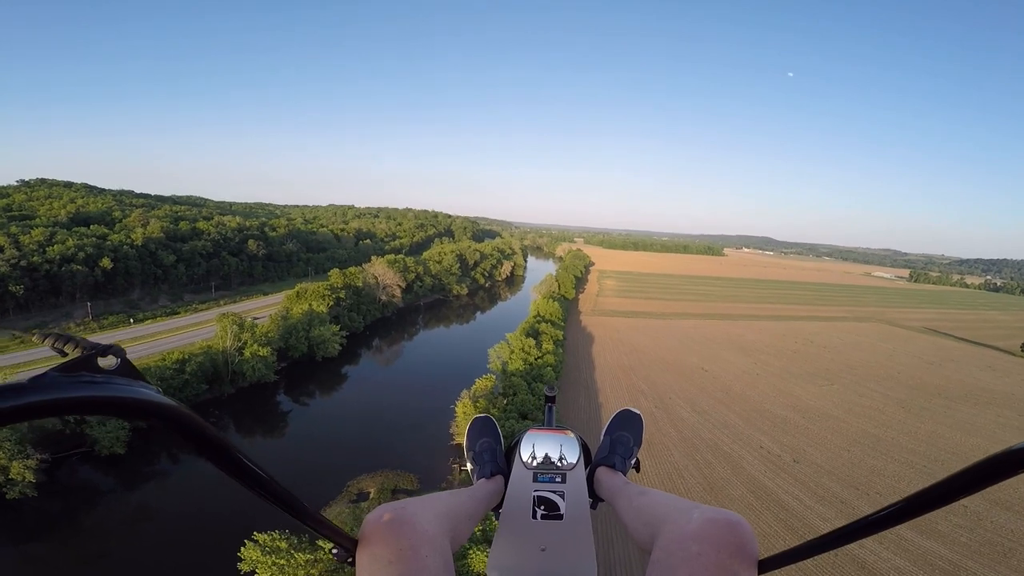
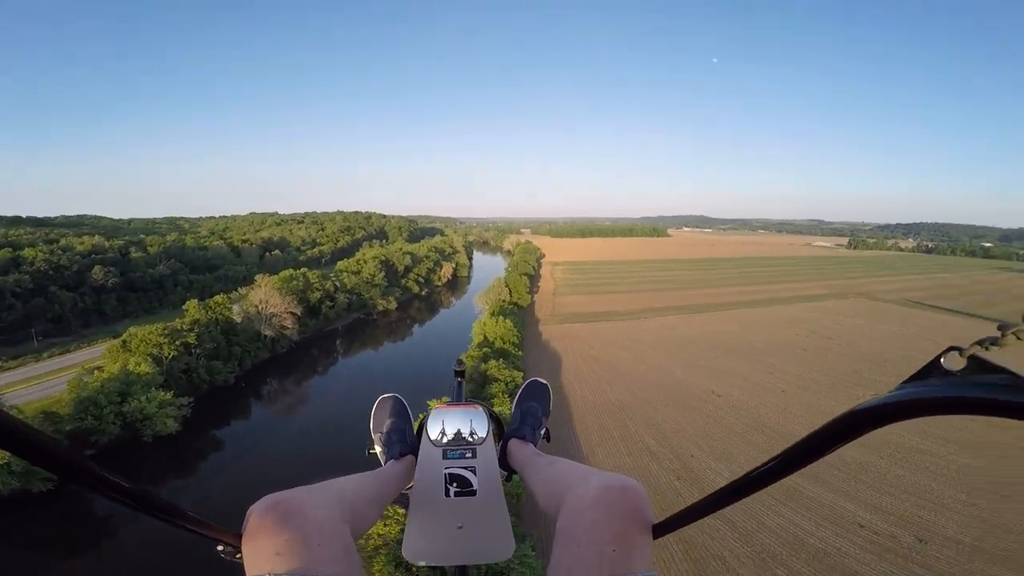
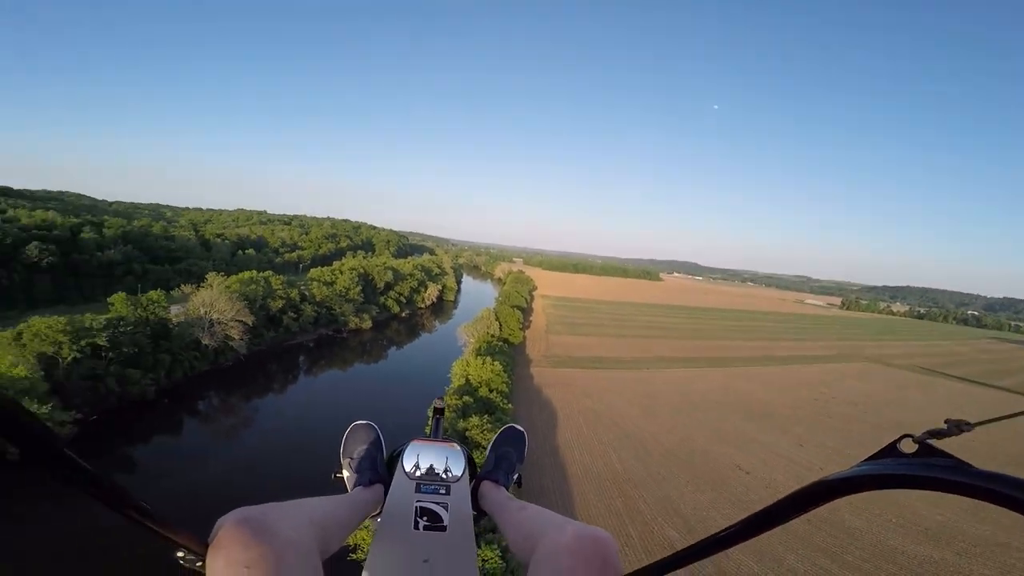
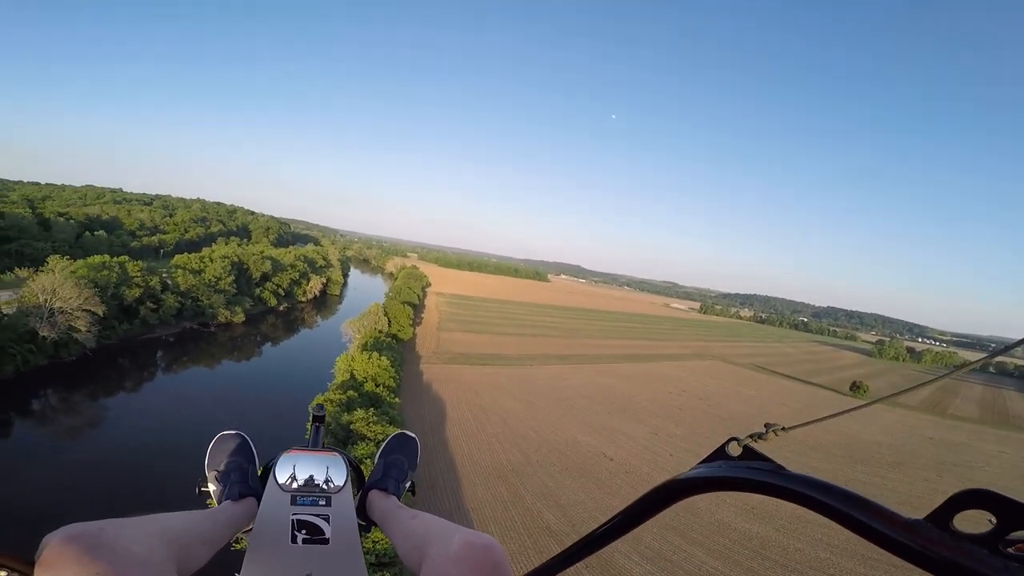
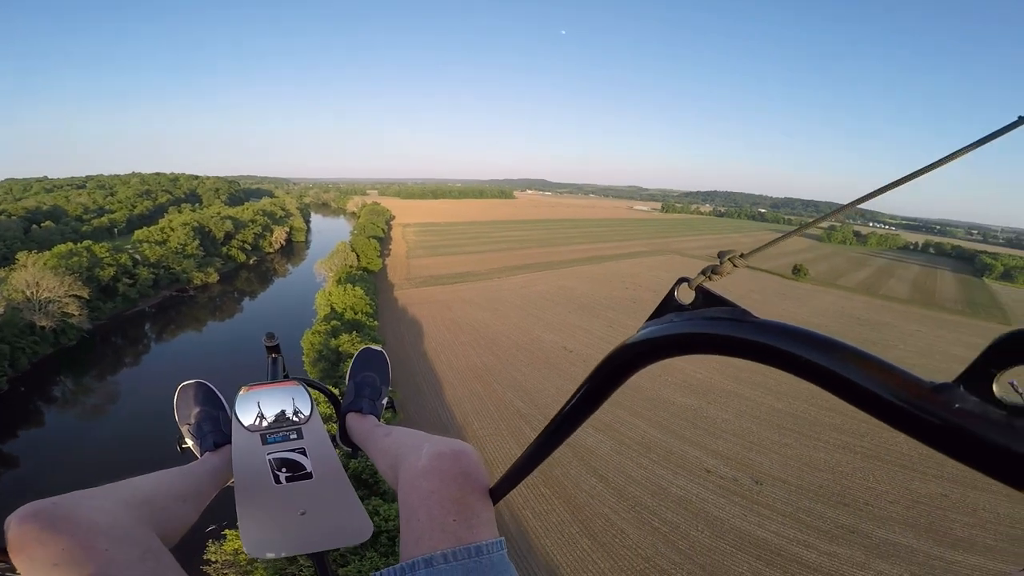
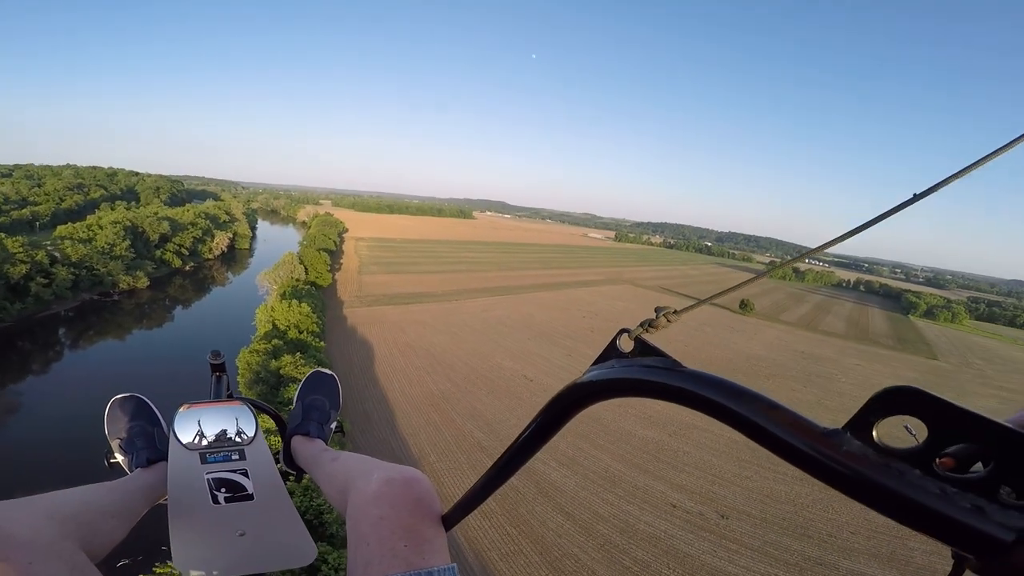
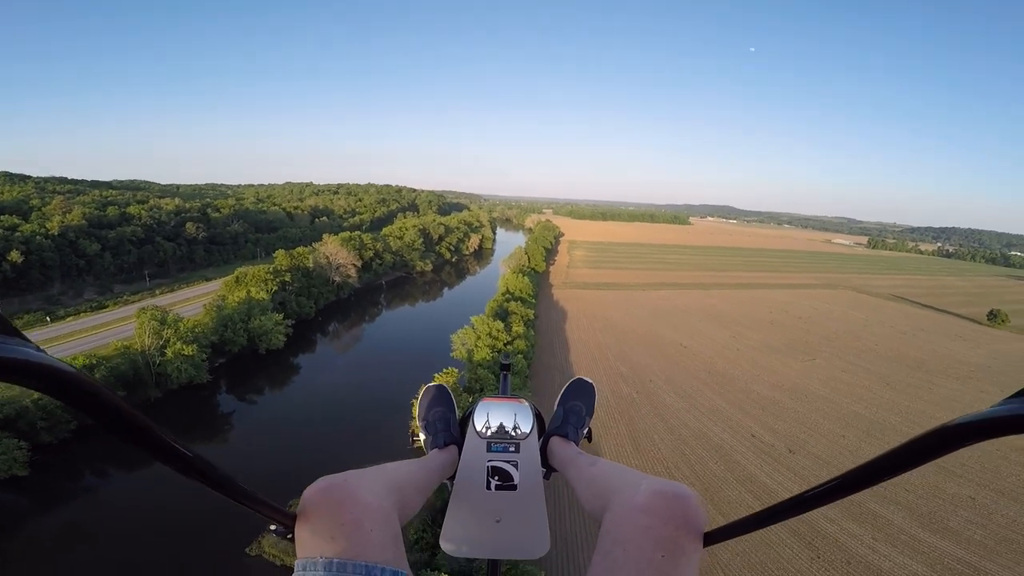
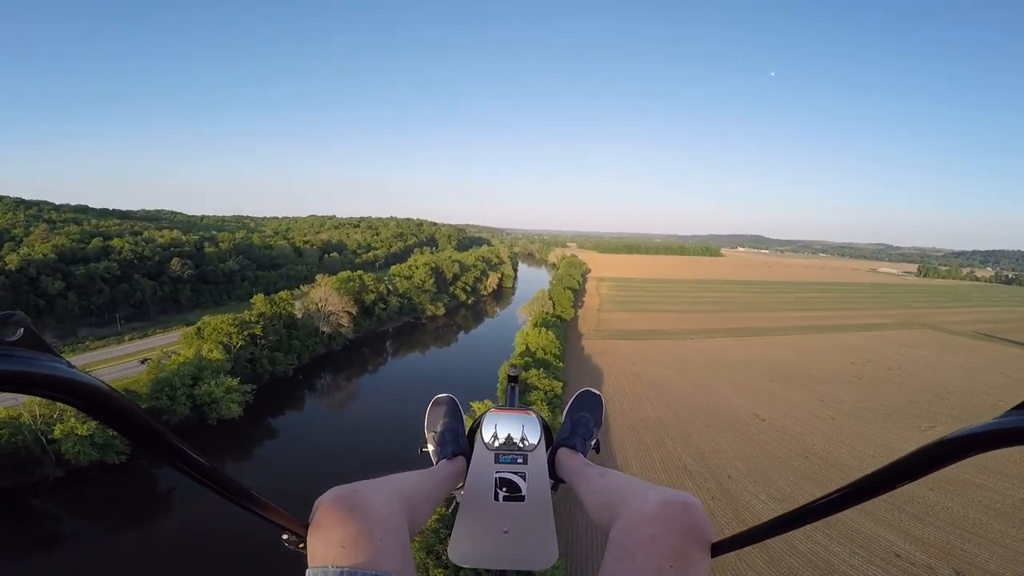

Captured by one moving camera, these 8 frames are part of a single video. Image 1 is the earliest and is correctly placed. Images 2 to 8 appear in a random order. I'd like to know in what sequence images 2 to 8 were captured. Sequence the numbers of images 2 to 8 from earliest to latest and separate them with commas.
7, 8, 2, 5, 6, 4, 3
